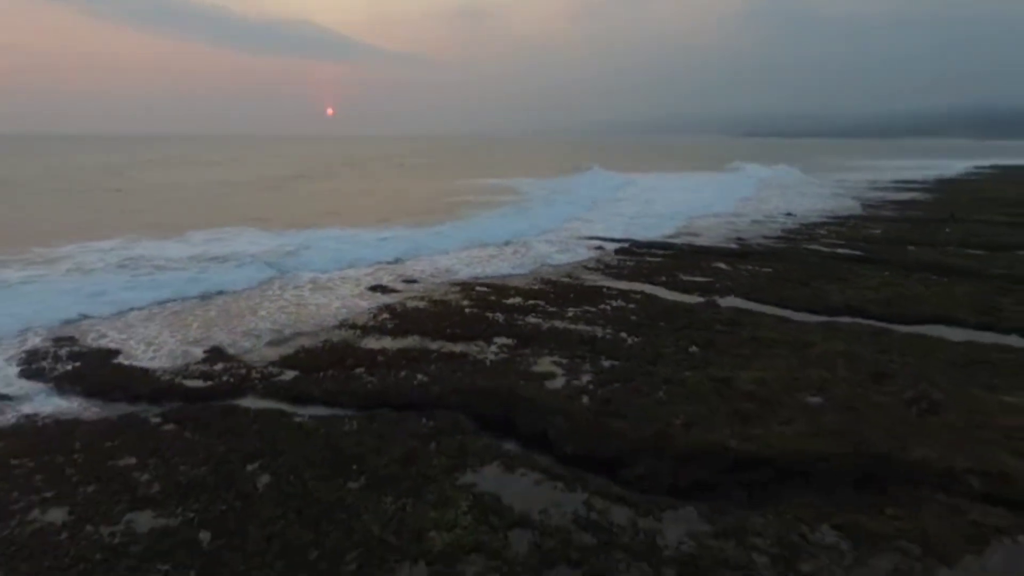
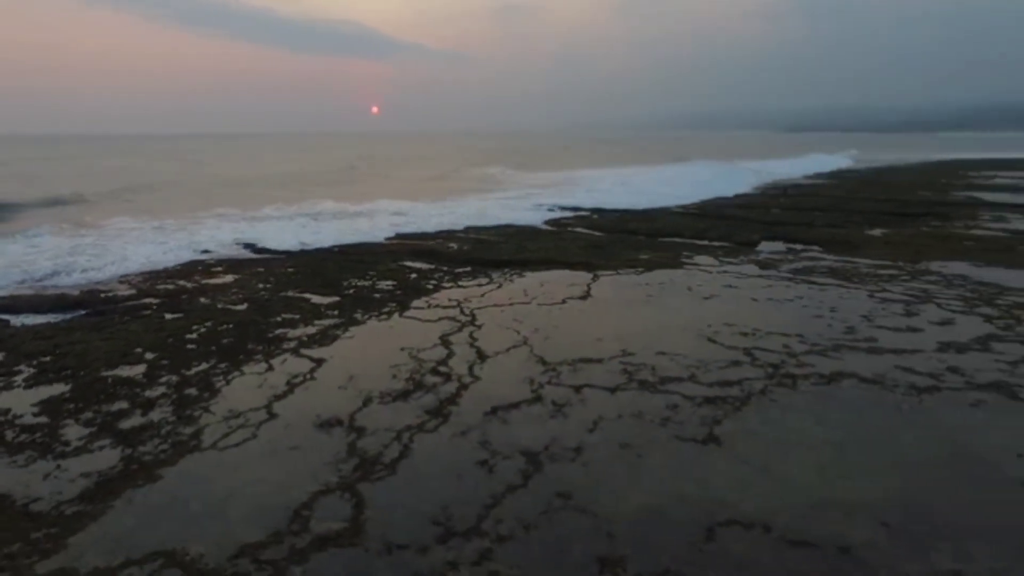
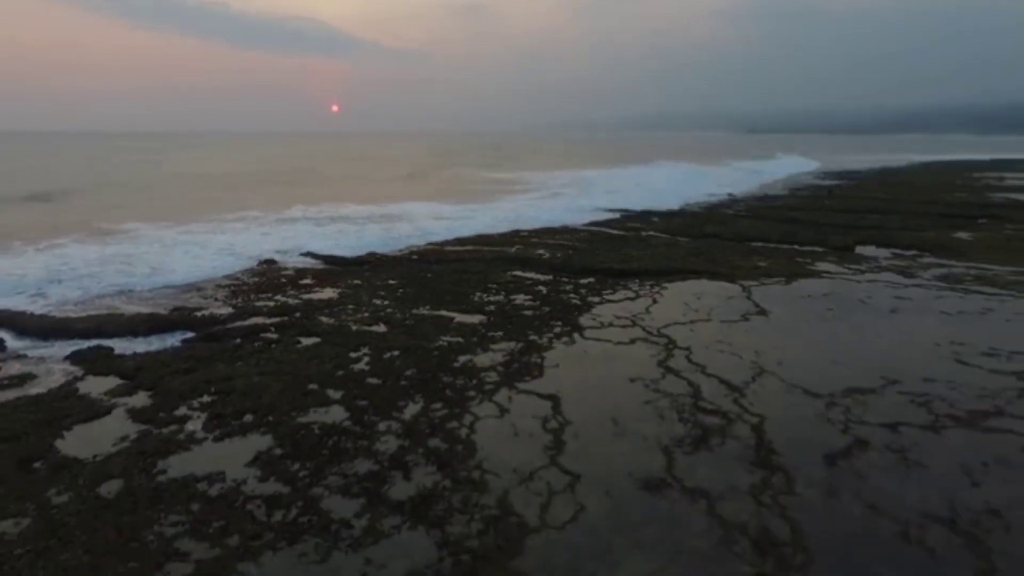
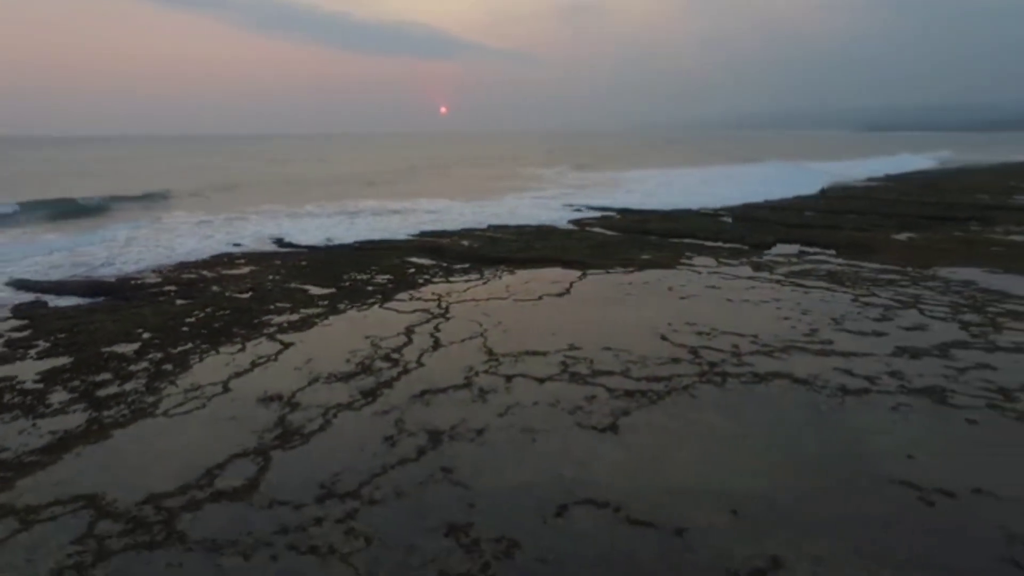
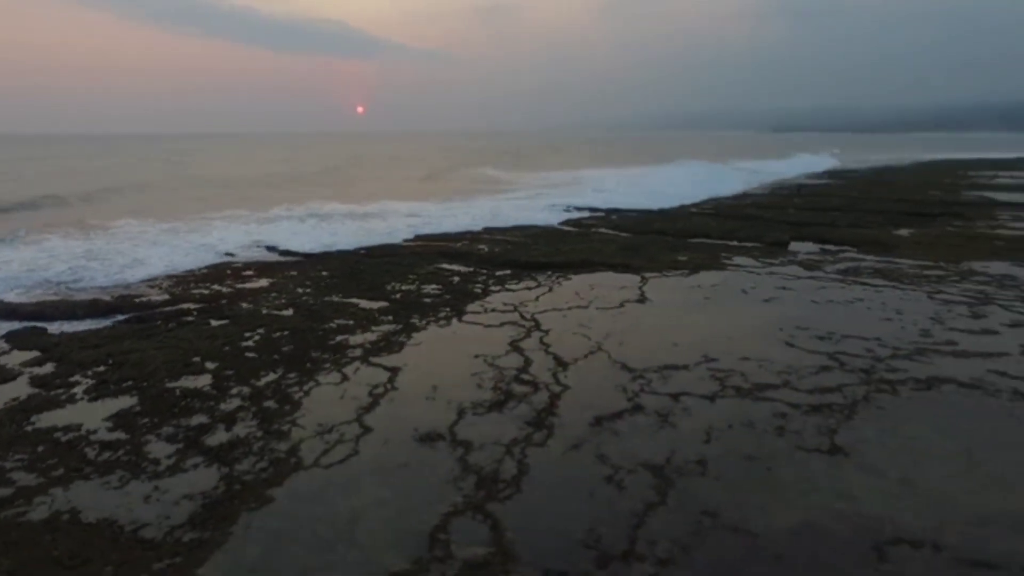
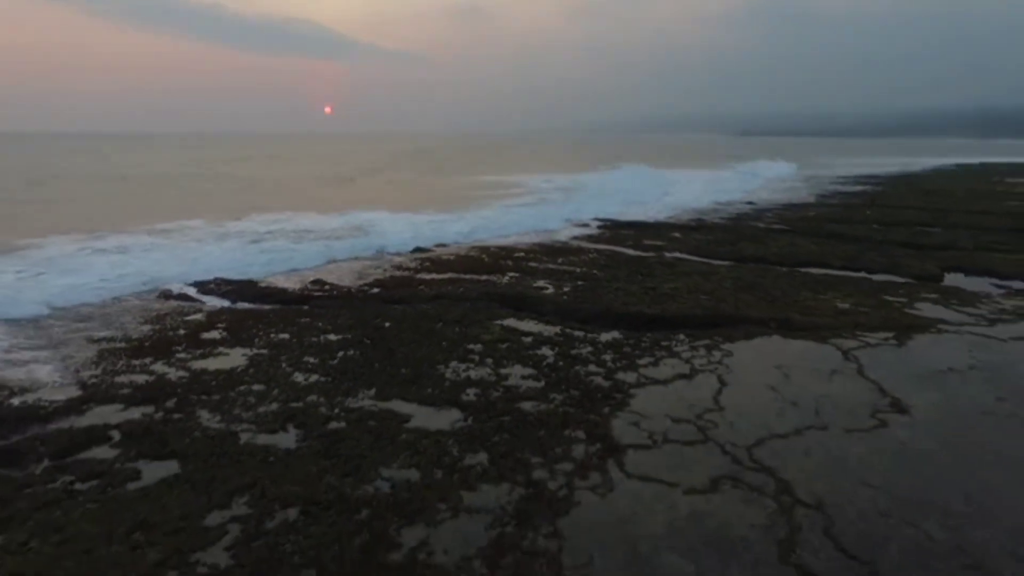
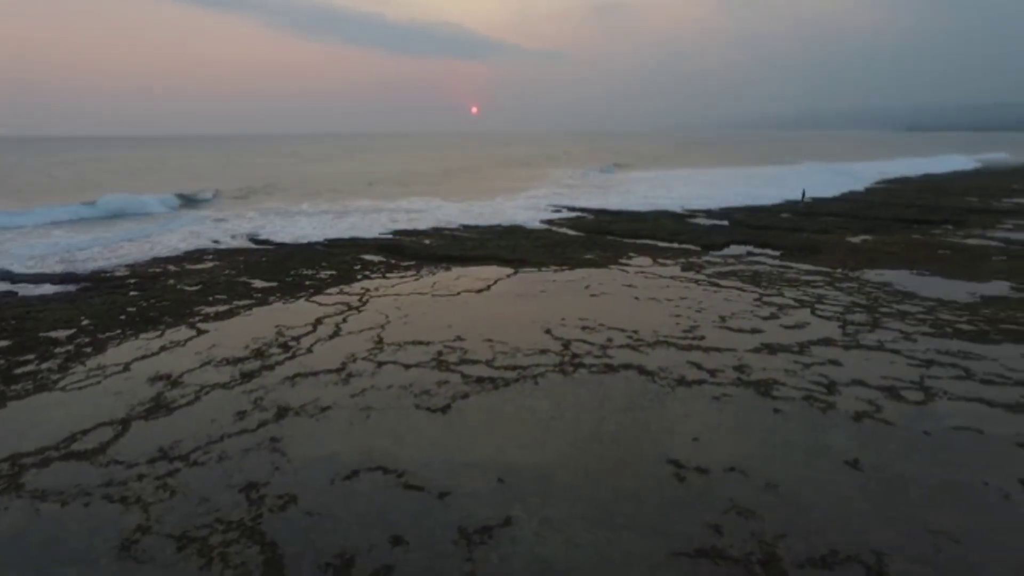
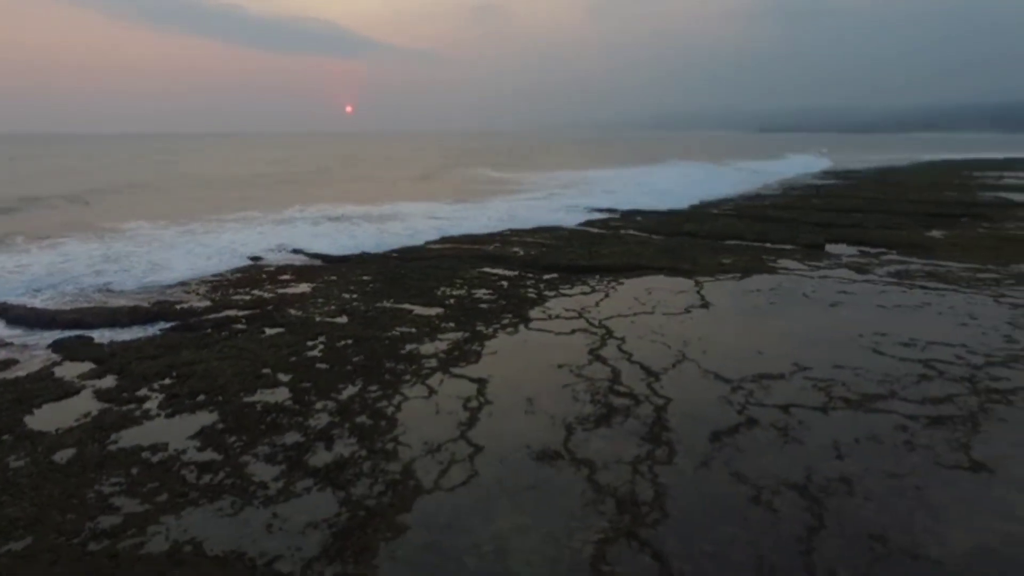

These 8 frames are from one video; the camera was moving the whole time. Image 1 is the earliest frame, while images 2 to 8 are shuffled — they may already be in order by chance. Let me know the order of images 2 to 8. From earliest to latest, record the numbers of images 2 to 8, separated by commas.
6, 3, 8, 5, 2, 4, 7
